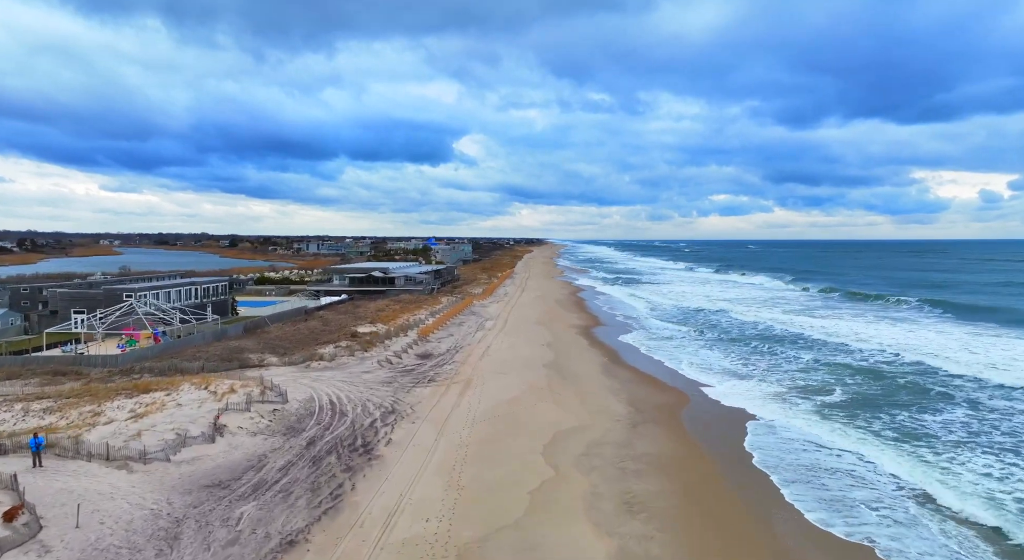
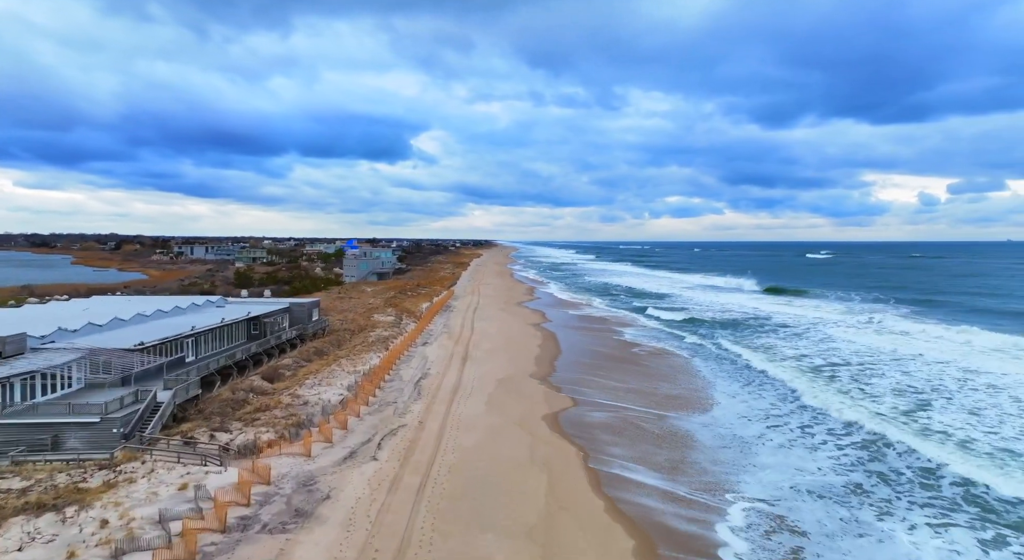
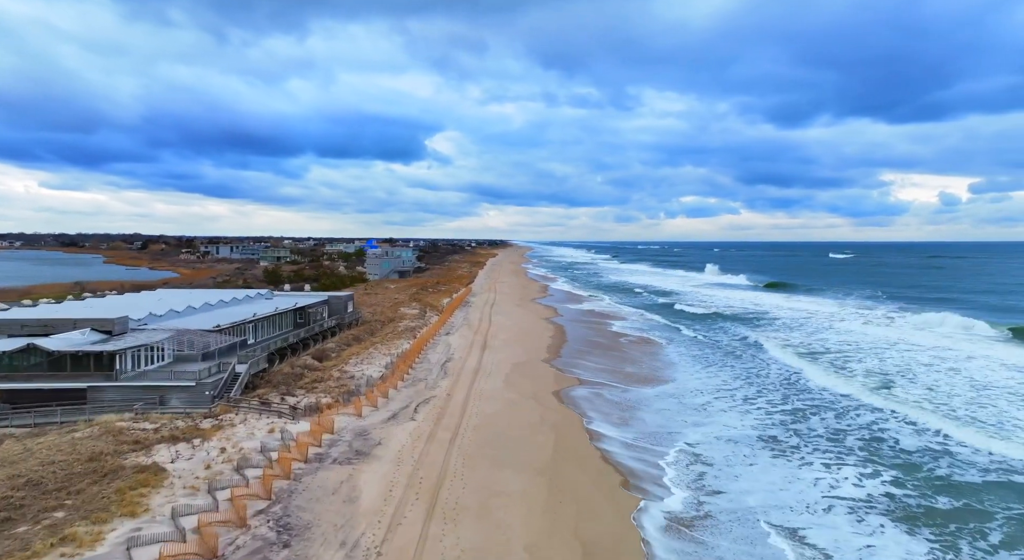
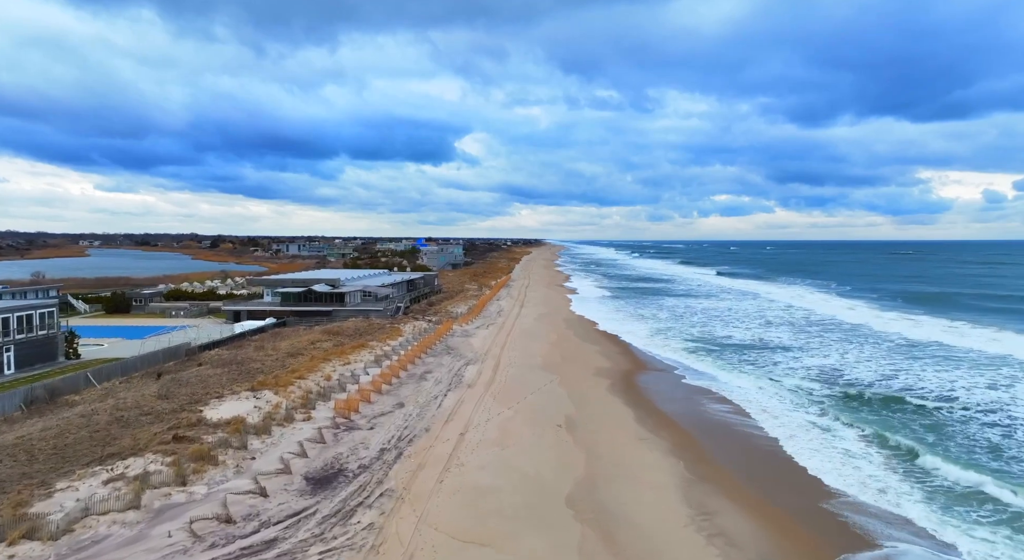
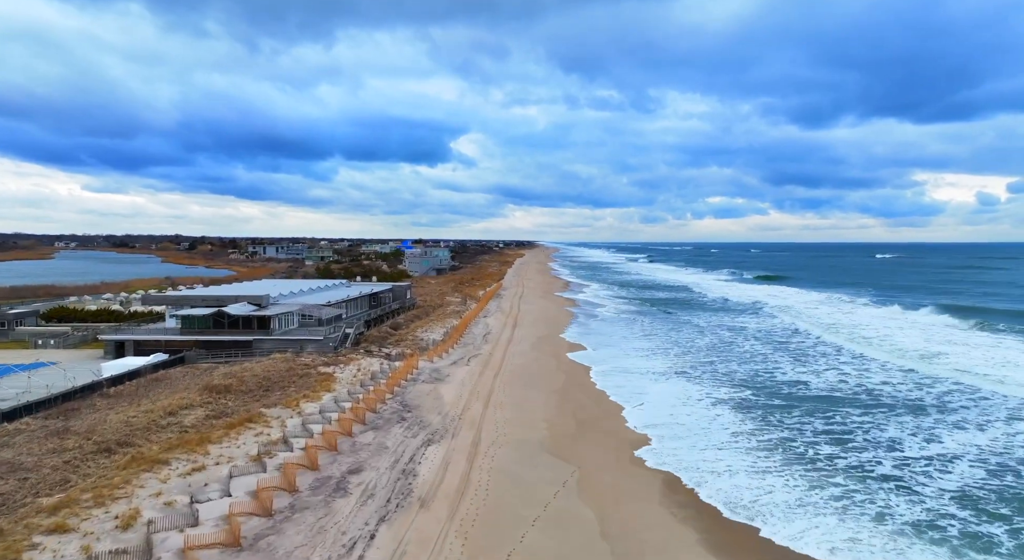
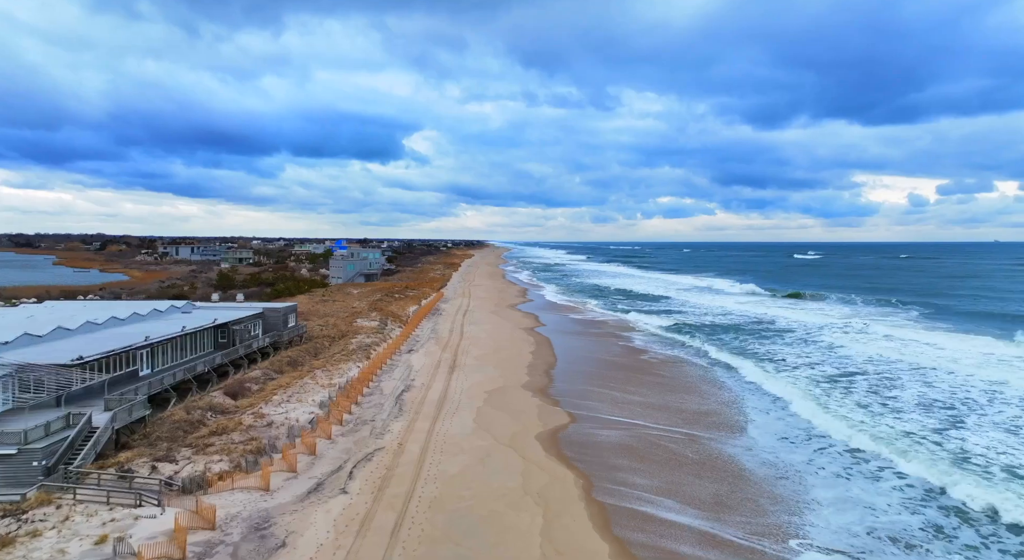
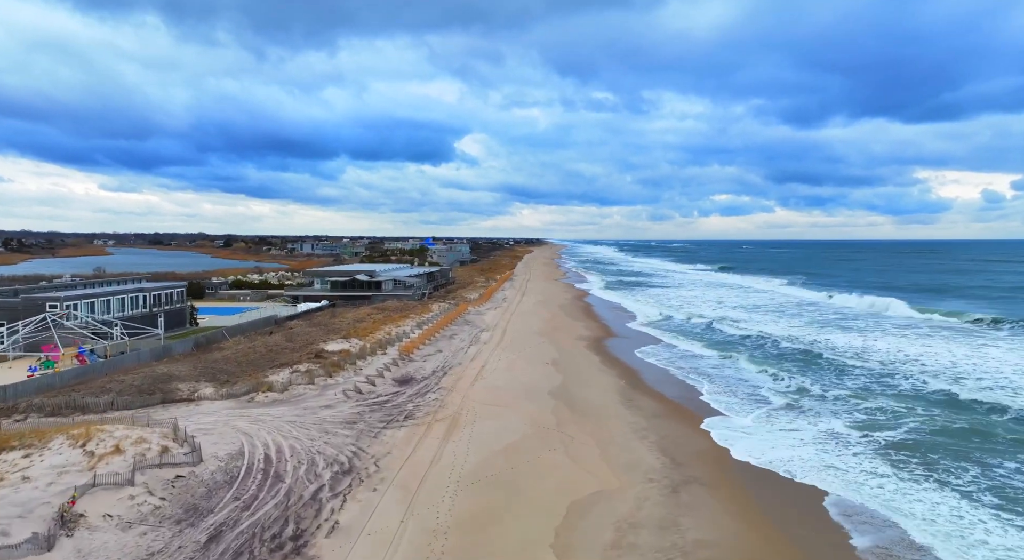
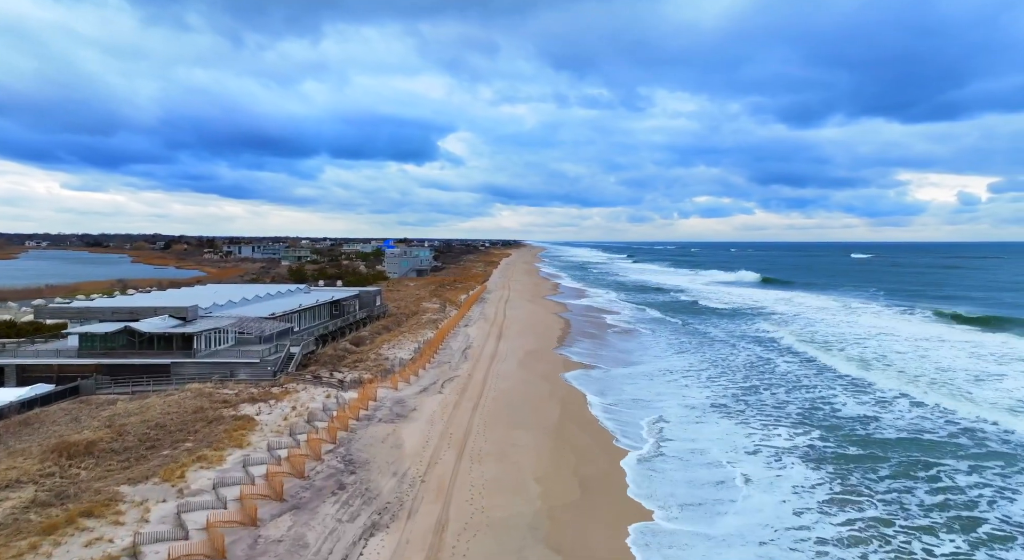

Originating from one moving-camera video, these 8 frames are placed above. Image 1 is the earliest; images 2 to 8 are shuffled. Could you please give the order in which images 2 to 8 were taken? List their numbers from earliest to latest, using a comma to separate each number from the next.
7, 4, 5, 8, 3, 2, 6
